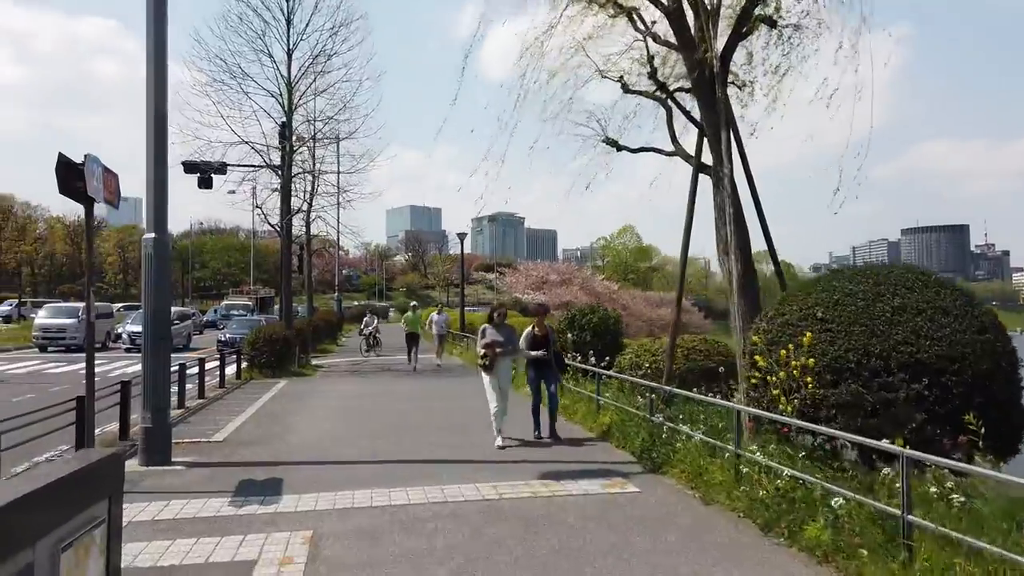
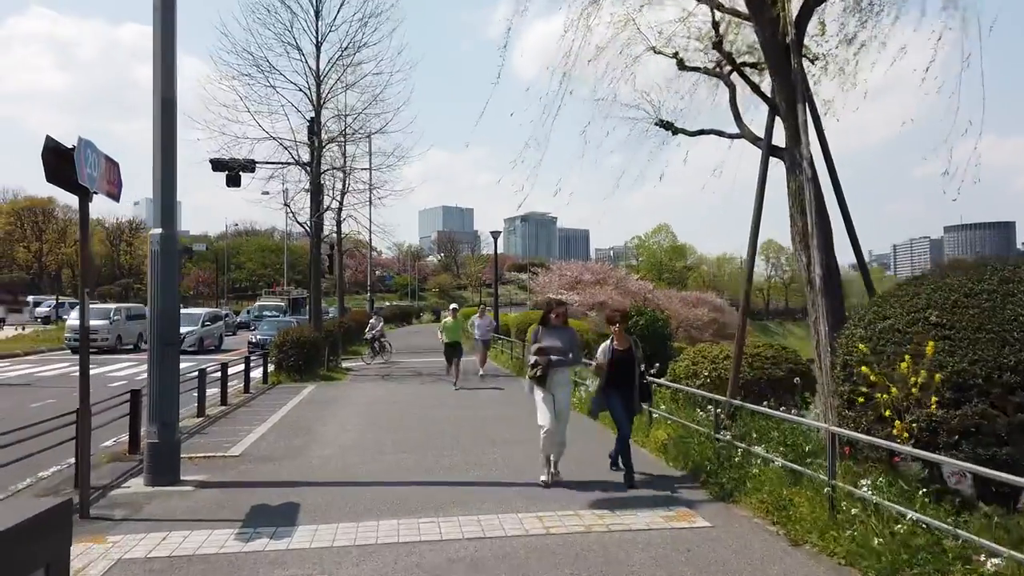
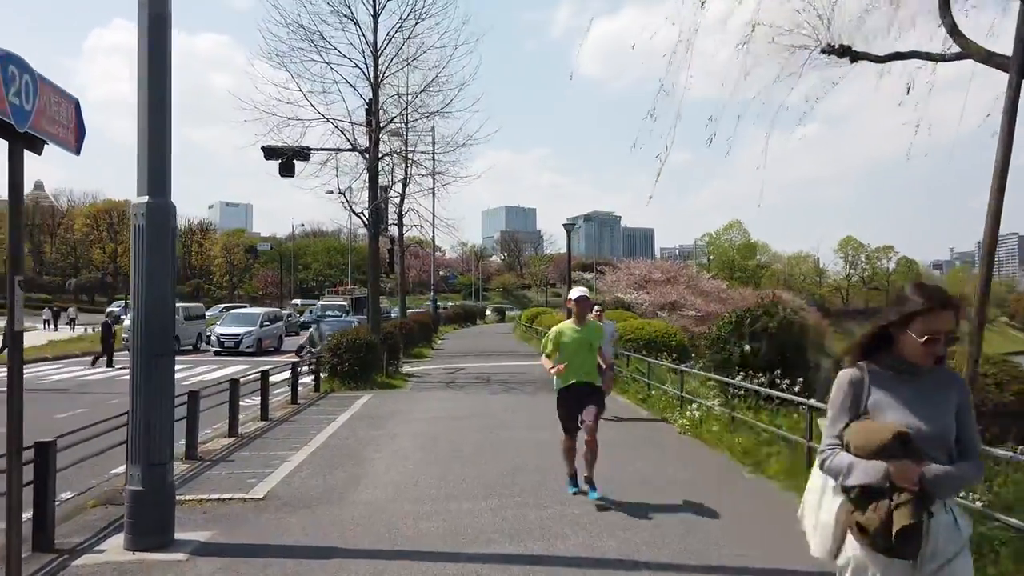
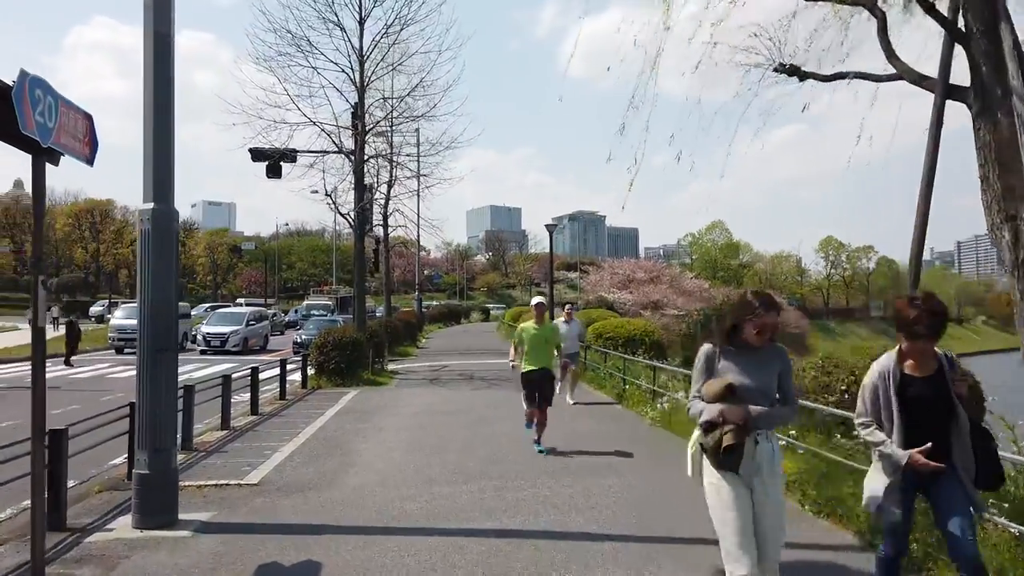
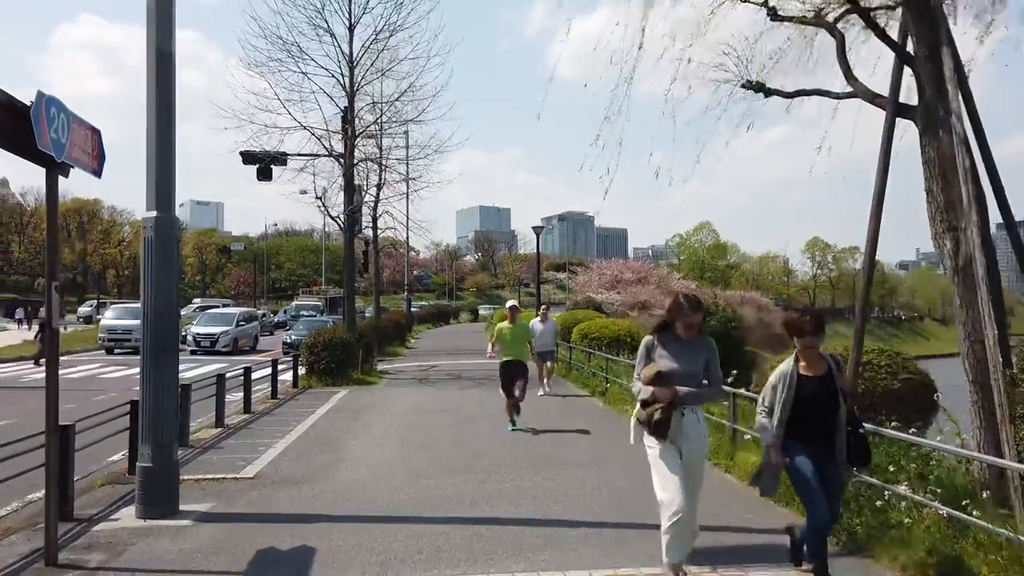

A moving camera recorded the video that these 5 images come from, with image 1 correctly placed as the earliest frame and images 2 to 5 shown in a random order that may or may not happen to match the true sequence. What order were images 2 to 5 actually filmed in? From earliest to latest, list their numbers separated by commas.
2, 5, 4, 3
